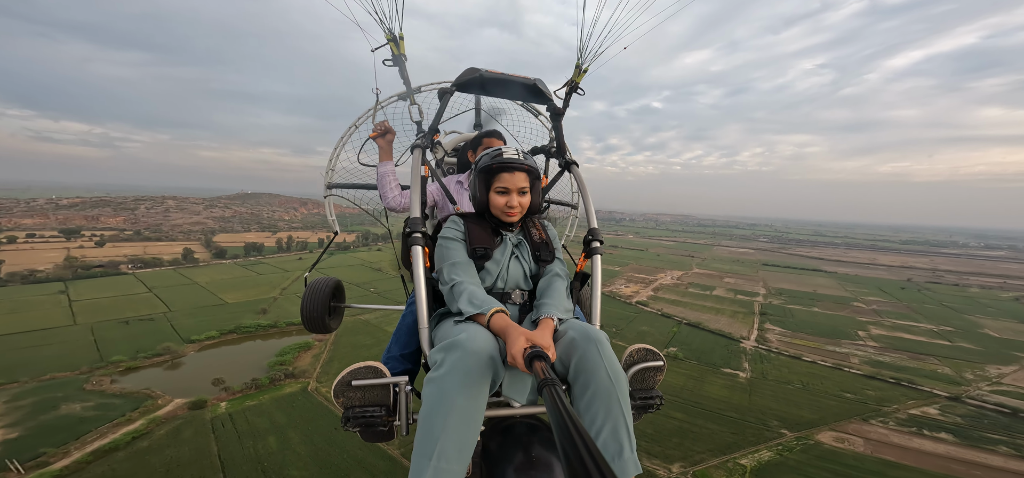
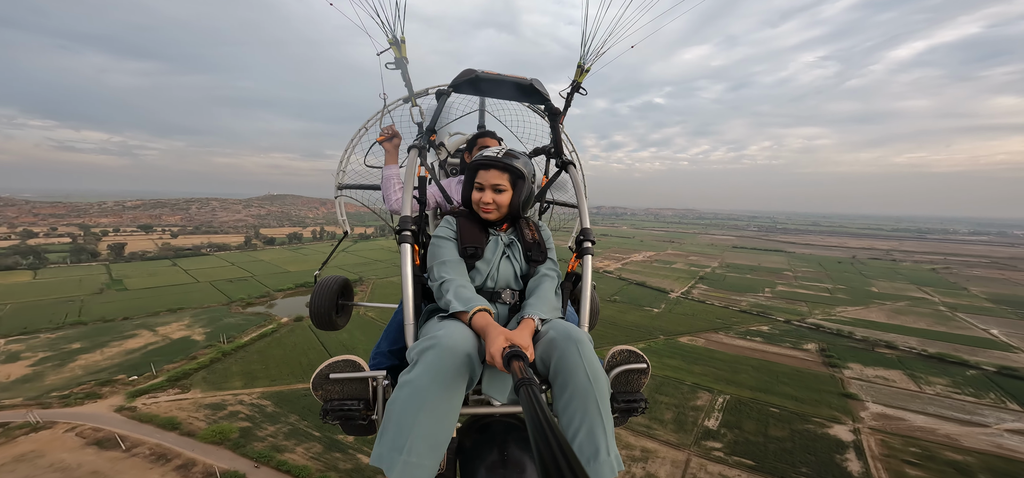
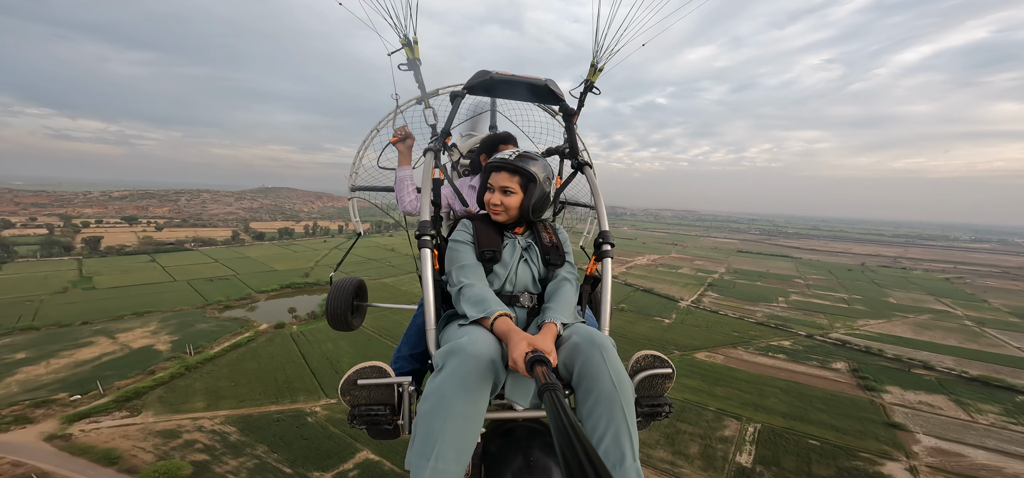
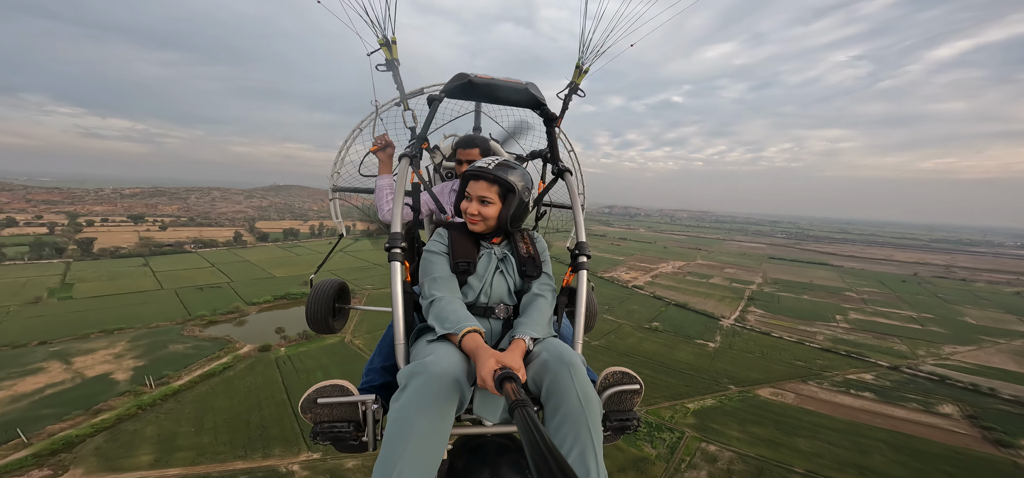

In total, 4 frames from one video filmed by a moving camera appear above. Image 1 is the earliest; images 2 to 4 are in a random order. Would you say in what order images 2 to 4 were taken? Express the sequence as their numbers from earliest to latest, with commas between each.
4, 3, 2
